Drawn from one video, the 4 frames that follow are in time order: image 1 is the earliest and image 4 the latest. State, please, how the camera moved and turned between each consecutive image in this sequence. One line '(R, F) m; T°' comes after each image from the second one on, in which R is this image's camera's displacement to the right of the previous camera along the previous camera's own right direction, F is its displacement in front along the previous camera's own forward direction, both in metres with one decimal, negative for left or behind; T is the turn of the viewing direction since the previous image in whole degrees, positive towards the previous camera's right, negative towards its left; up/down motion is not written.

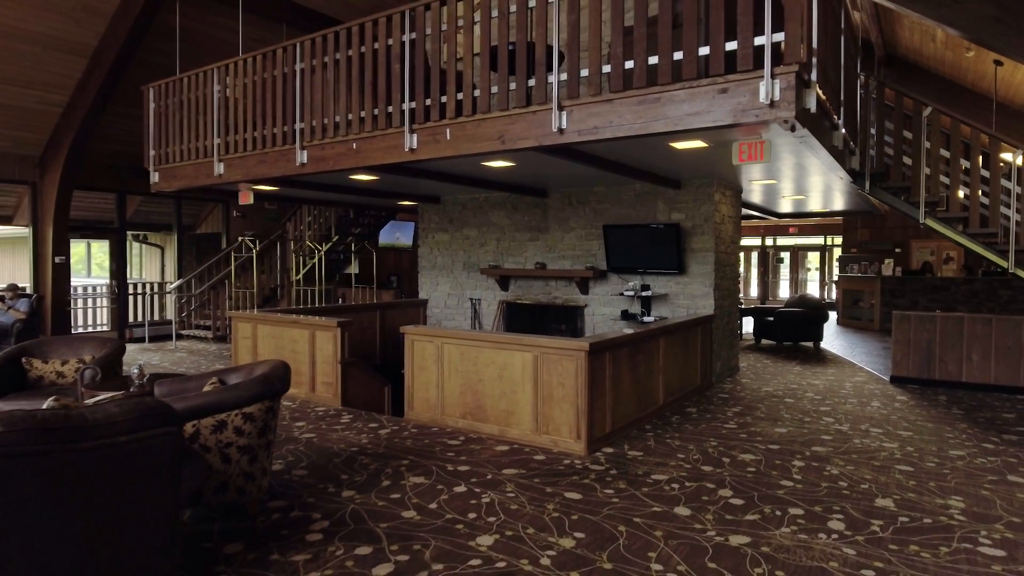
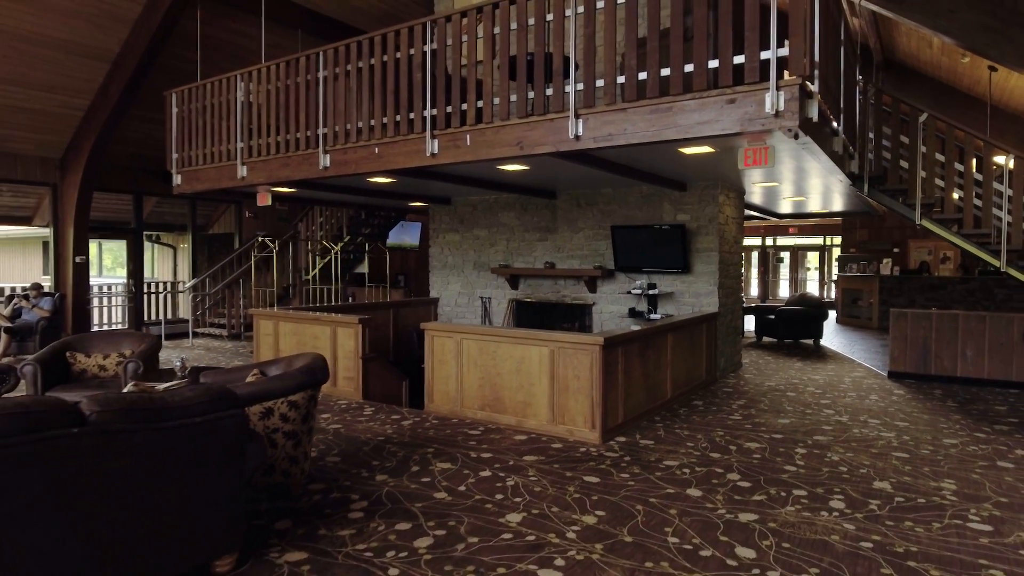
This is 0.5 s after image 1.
(-0.2, -0.3) m; 0°
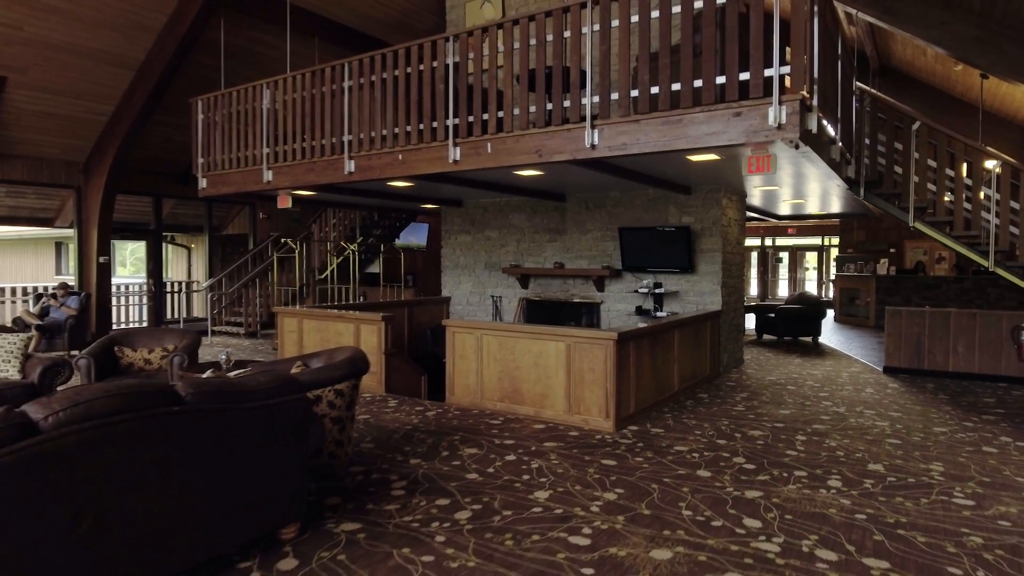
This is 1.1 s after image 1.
(-0.2, -0.4) m; 0°
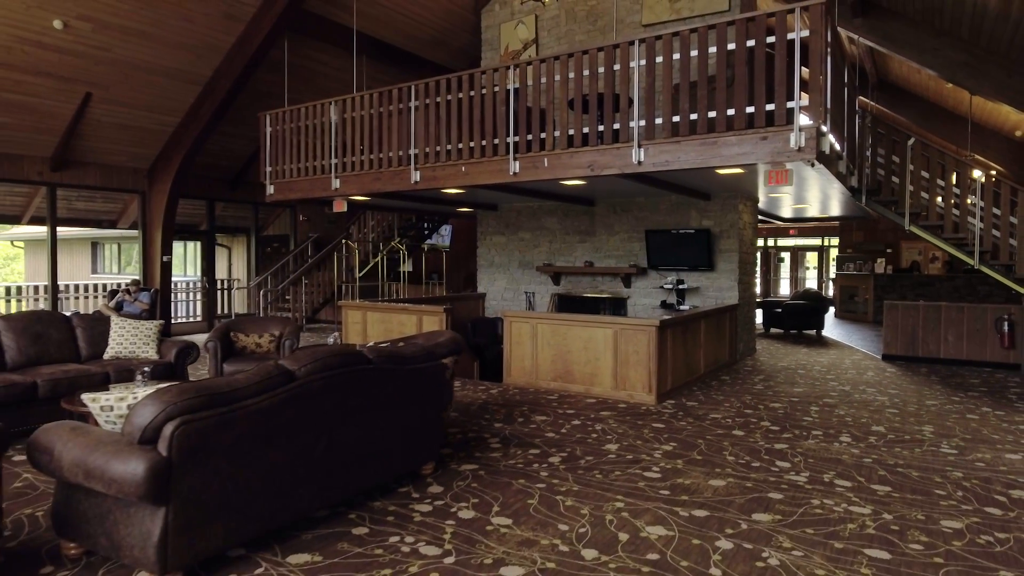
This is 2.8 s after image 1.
(-0.7, -1.0) m; 0°
